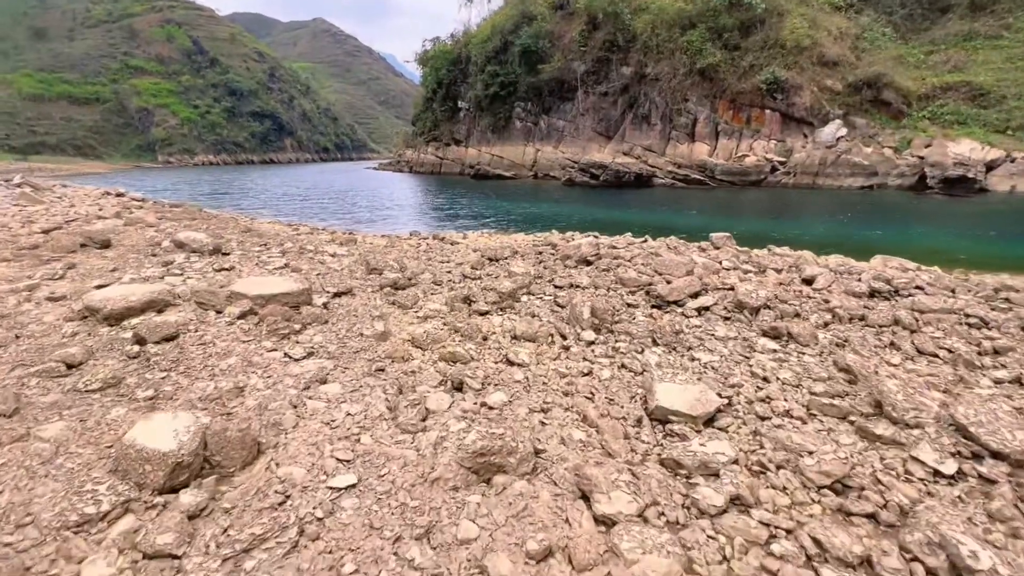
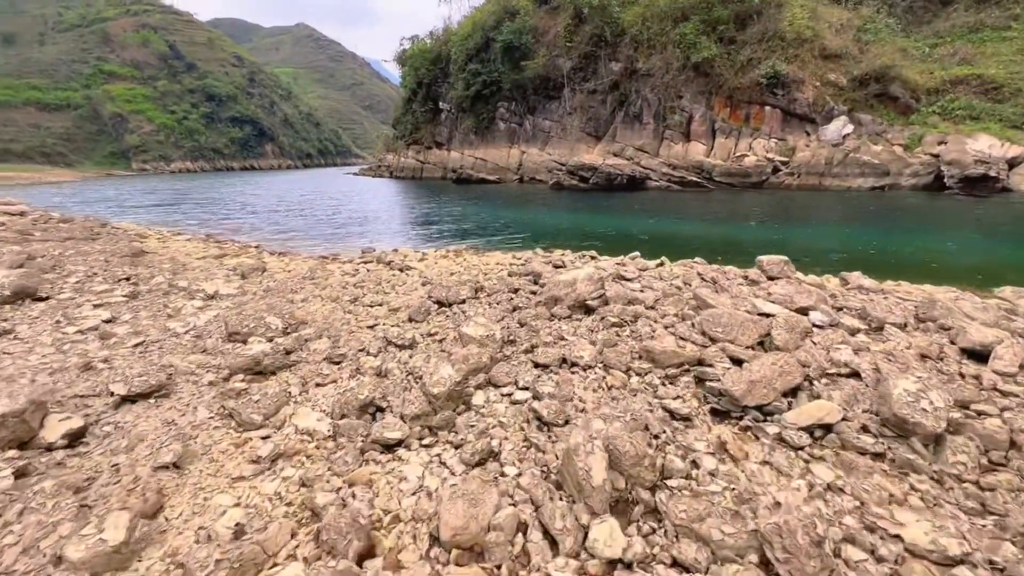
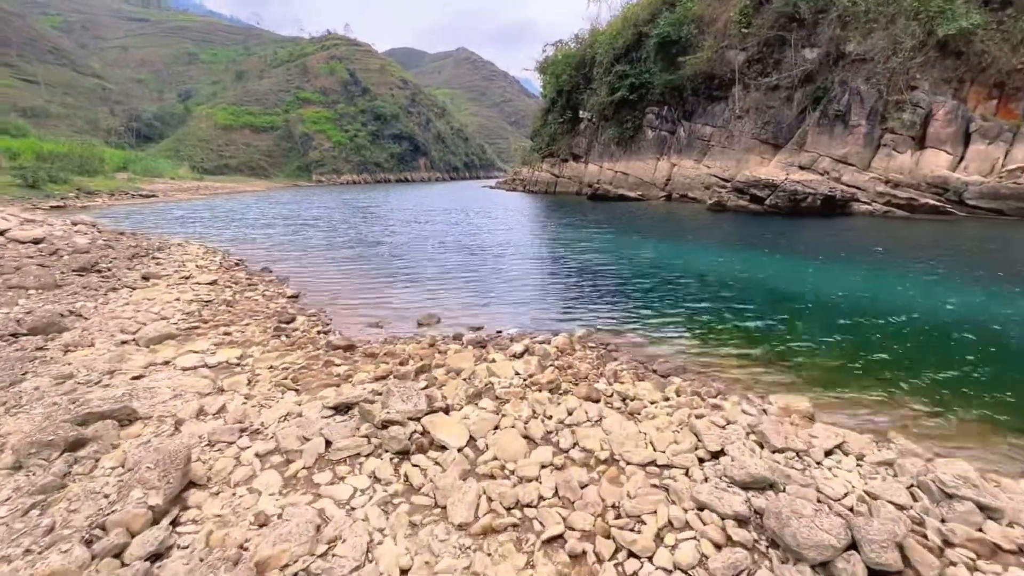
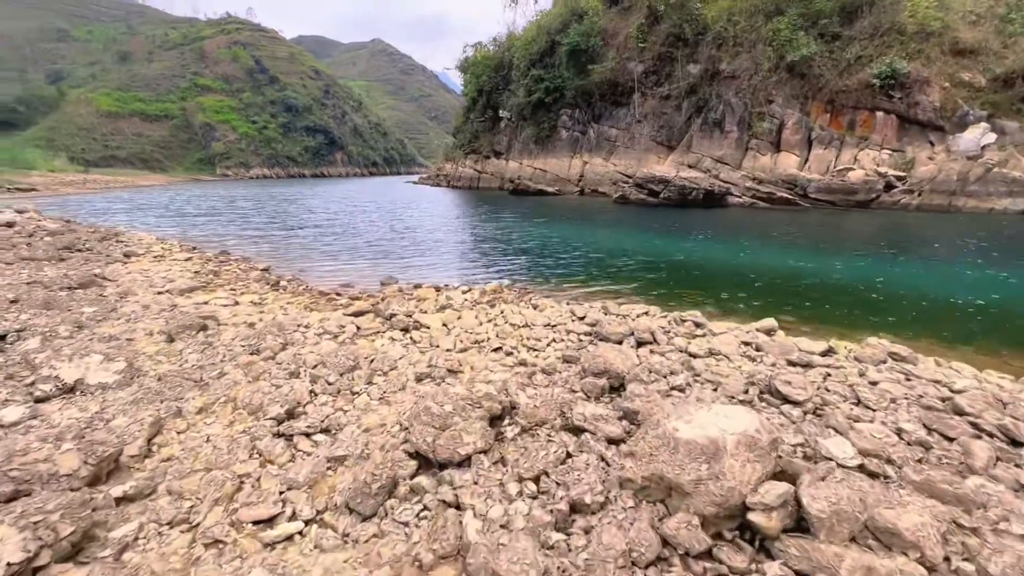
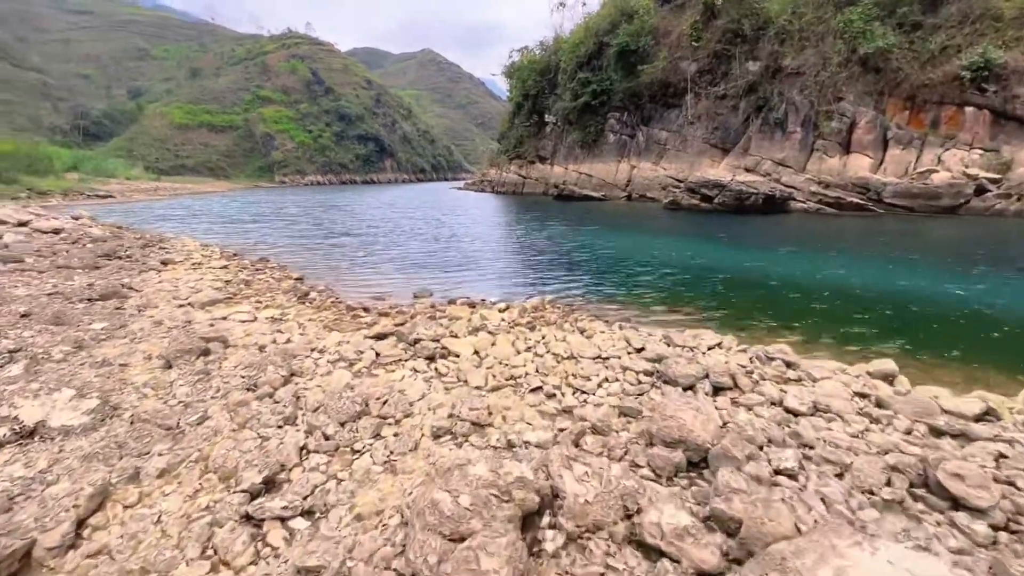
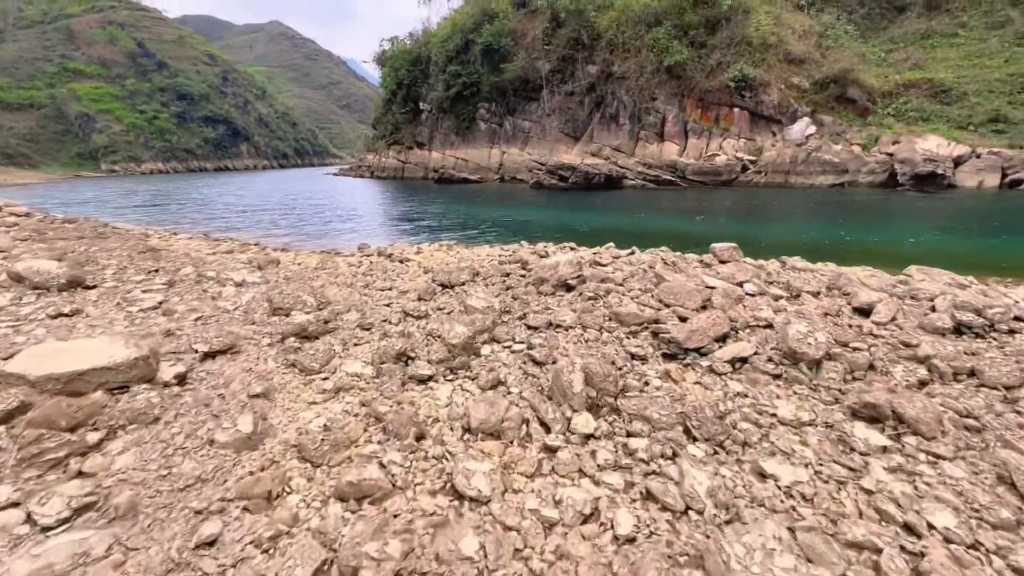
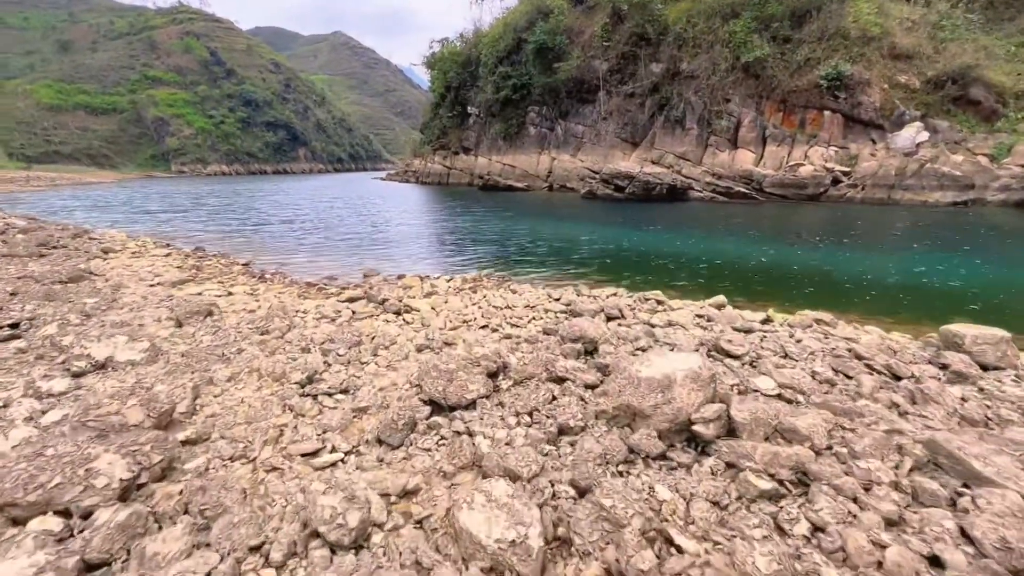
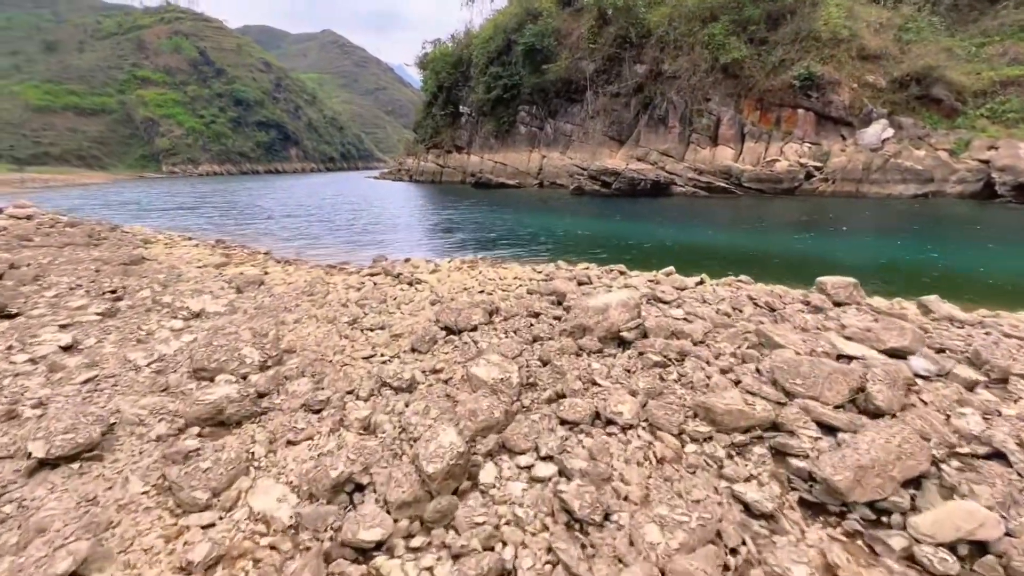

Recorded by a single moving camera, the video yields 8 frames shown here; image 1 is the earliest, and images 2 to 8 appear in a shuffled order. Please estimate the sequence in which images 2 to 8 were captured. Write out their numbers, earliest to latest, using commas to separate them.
6, 2, 8, 7, 4, 5, 3
